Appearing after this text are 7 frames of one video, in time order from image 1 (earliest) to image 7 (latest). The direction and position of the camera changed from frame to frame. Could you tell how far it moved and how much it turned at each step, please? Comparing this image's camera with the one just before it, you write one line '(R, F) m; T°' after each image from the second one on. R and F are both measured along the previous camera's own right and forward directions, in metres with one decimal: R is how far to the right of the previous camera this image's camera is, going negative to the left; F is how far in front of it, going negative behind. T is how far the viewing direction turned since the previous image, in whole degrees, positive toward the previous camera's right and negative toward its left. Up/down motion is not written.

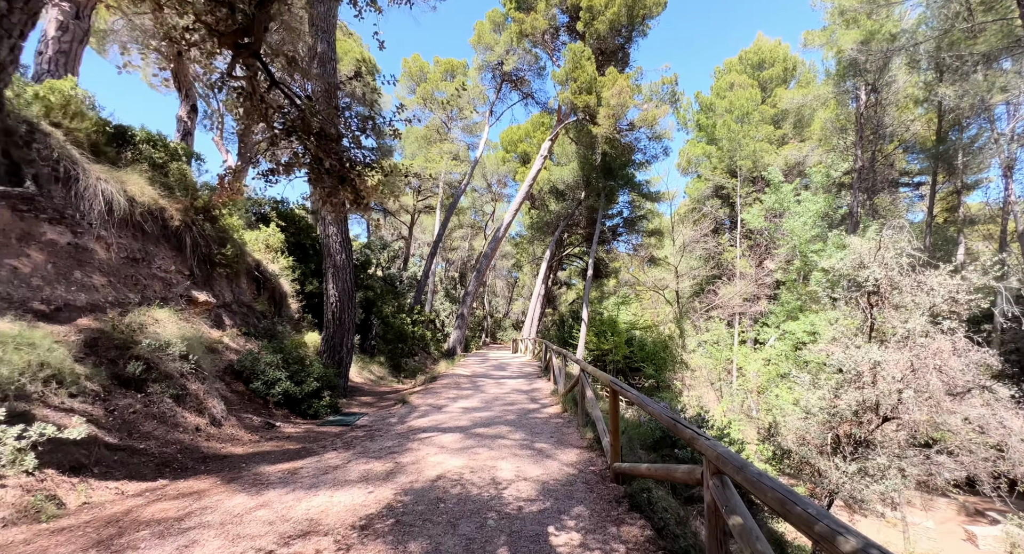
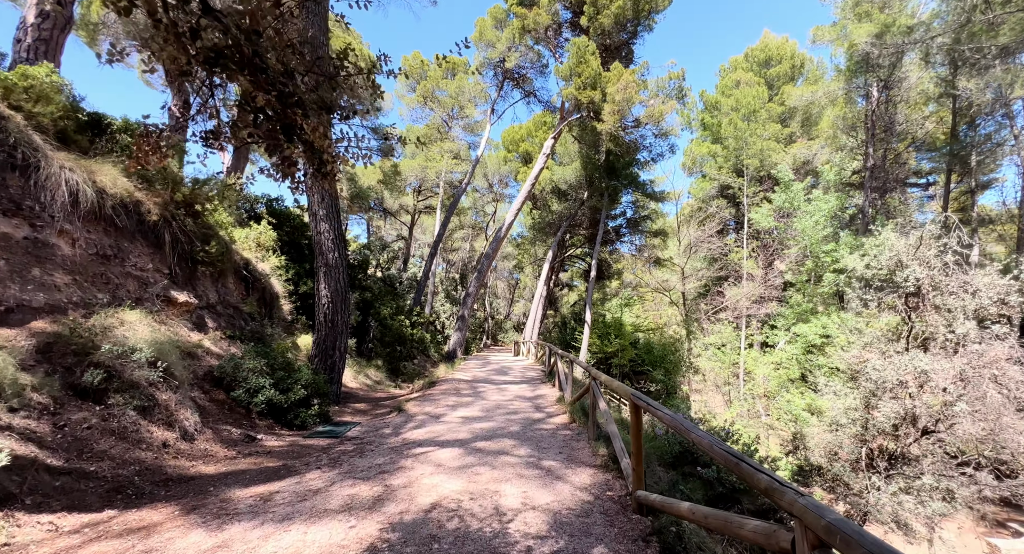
(0.0, +0.4) m; 0°
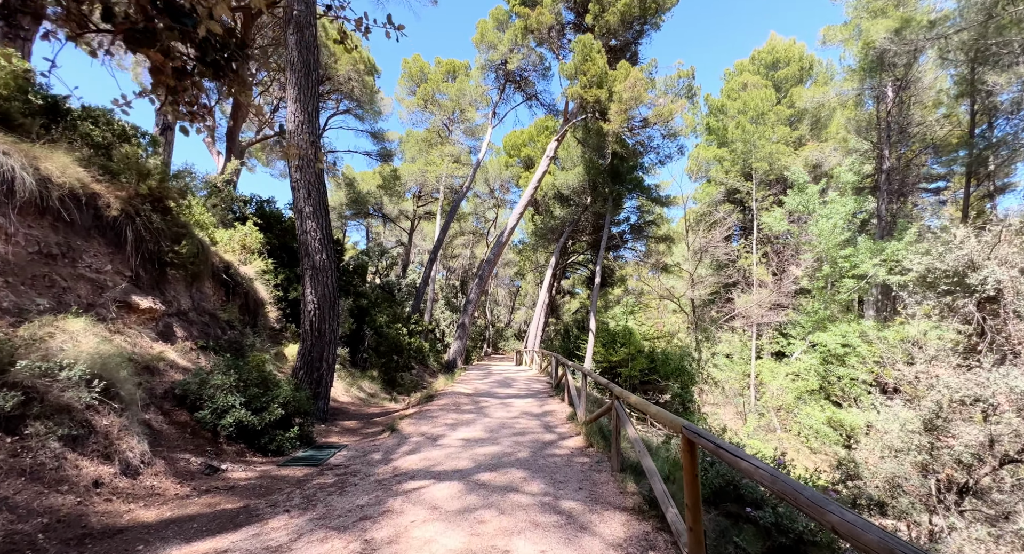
(-0.1, +0.6) m; 0°
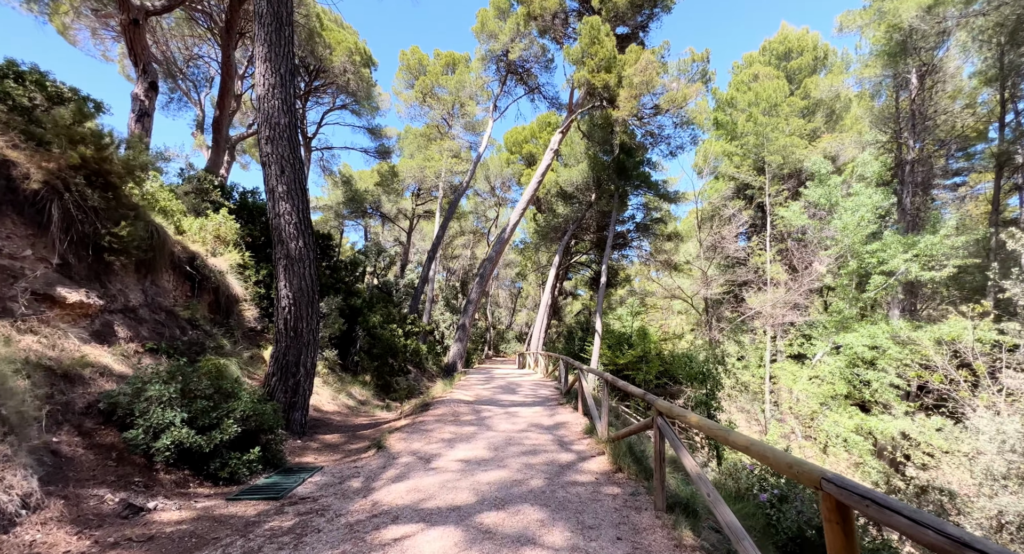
(-0.1, +0.8) m; 0°
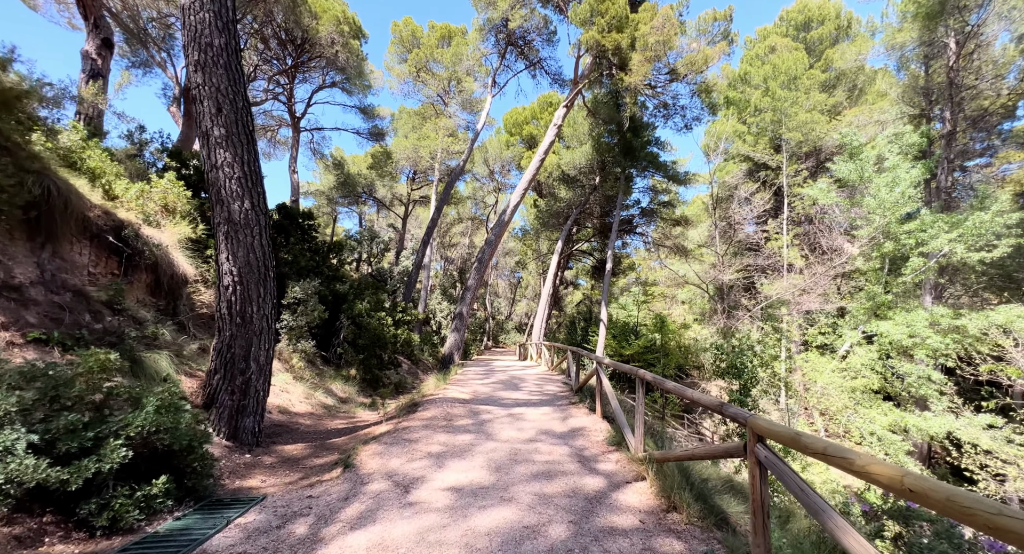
(-0.1, +1.0) m; 0°
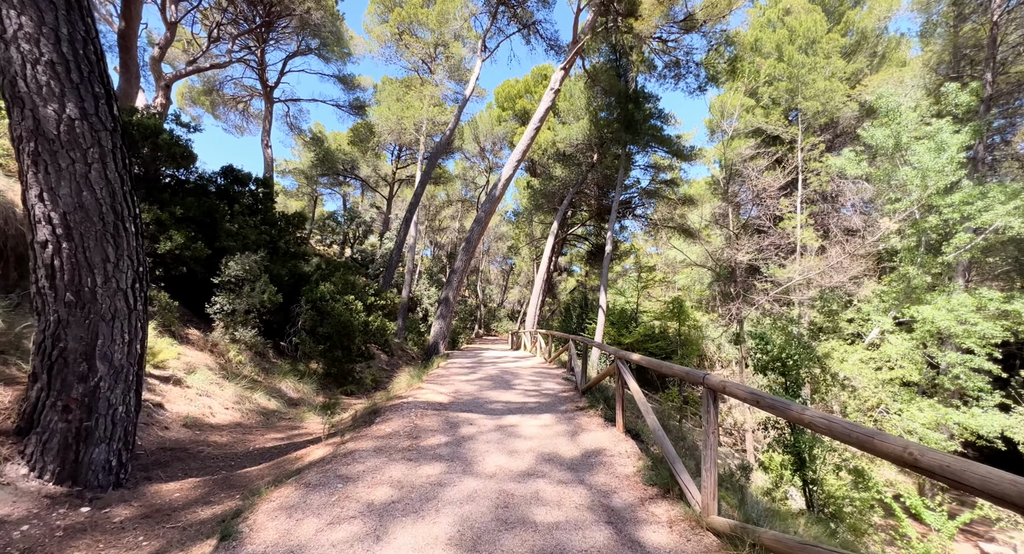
(0.0, +1.3) m; +1°
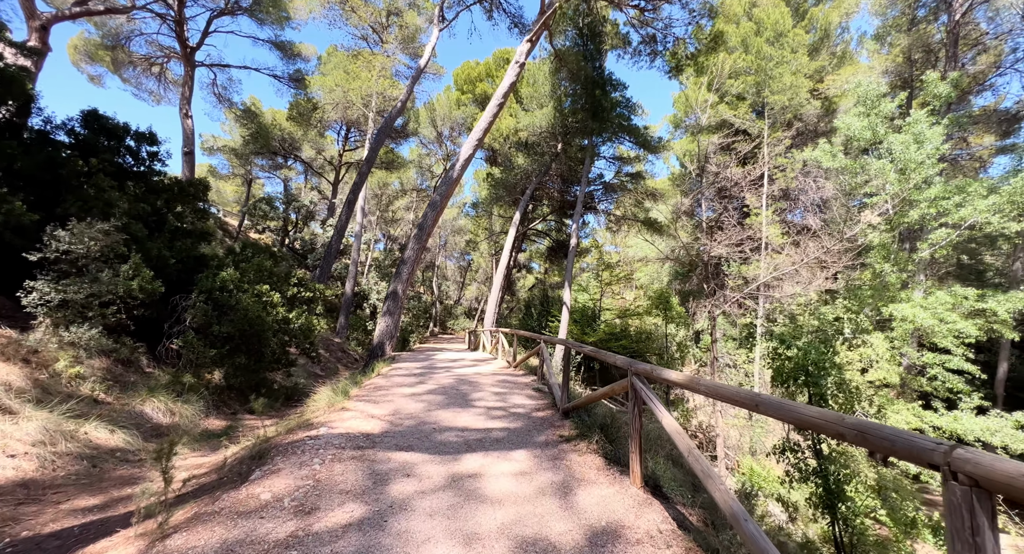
(0.0, +1.3) m; +6°
